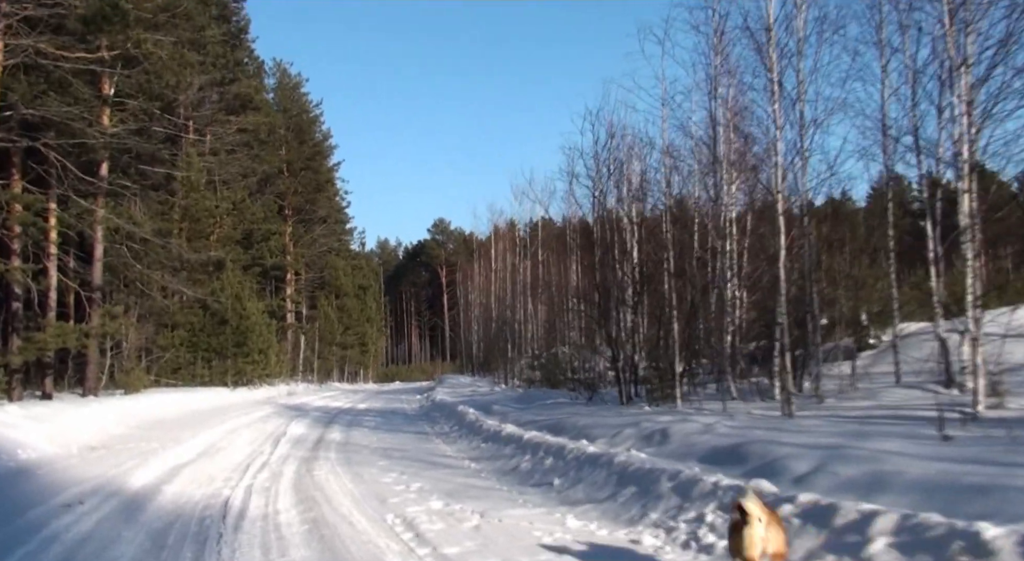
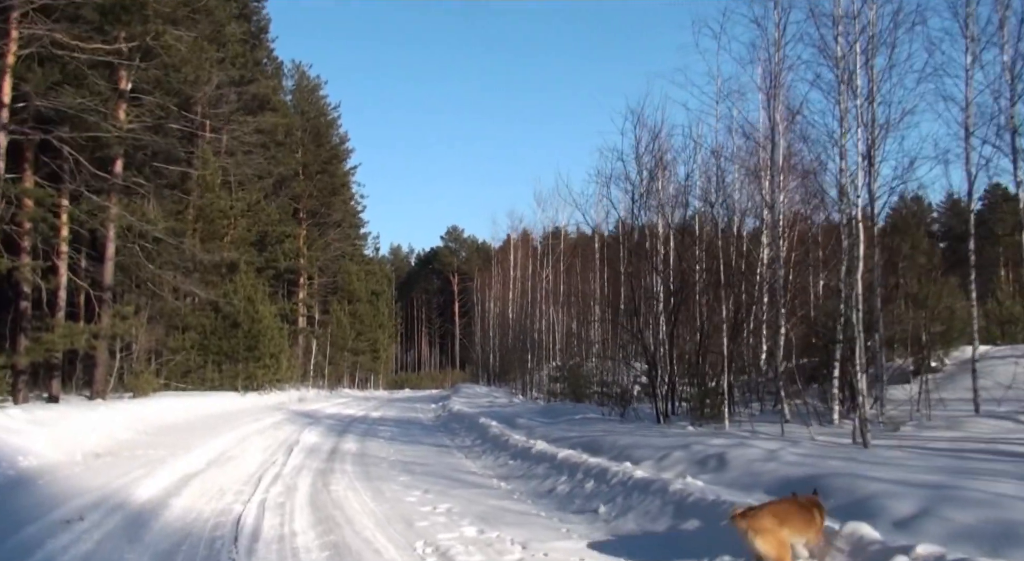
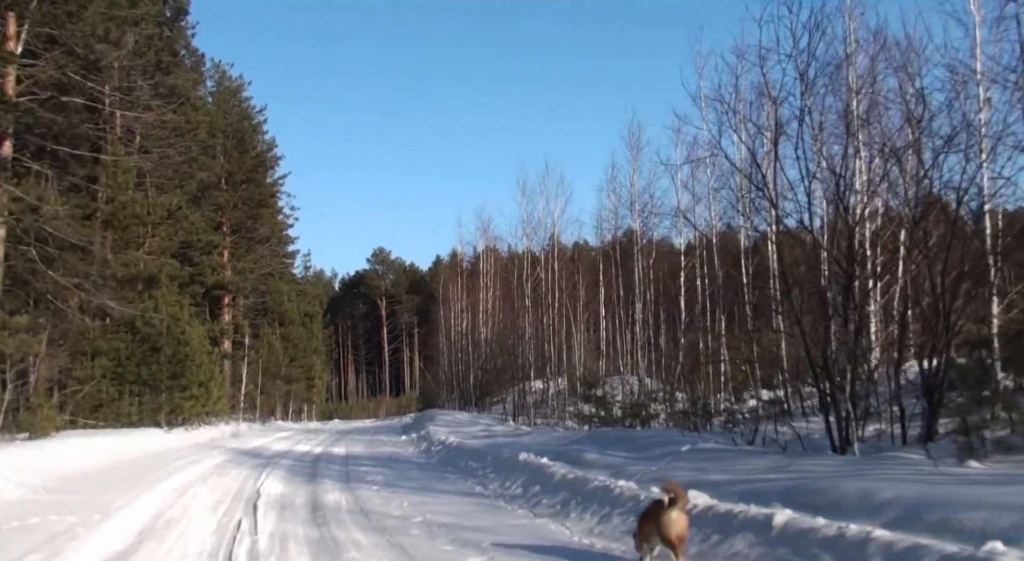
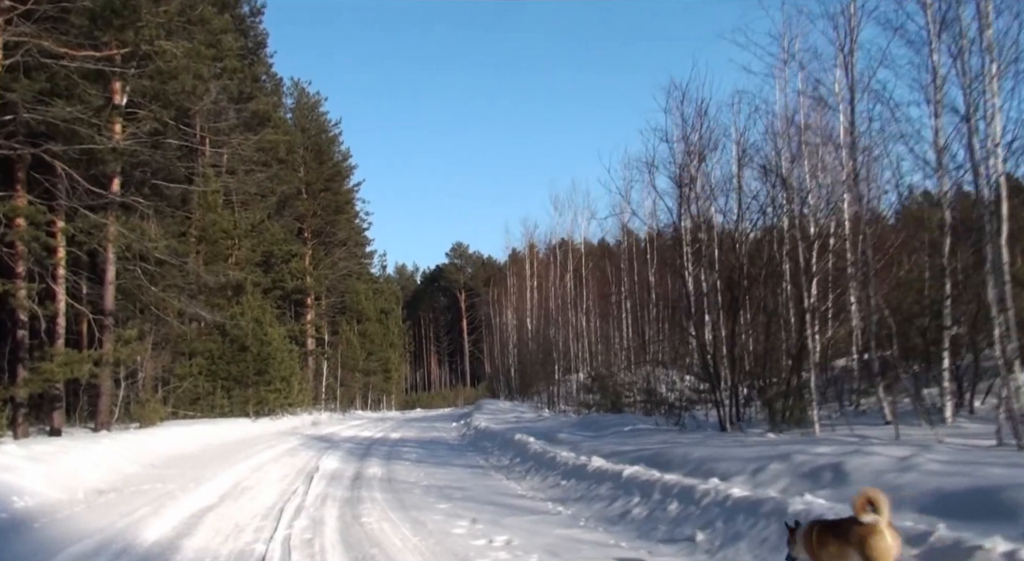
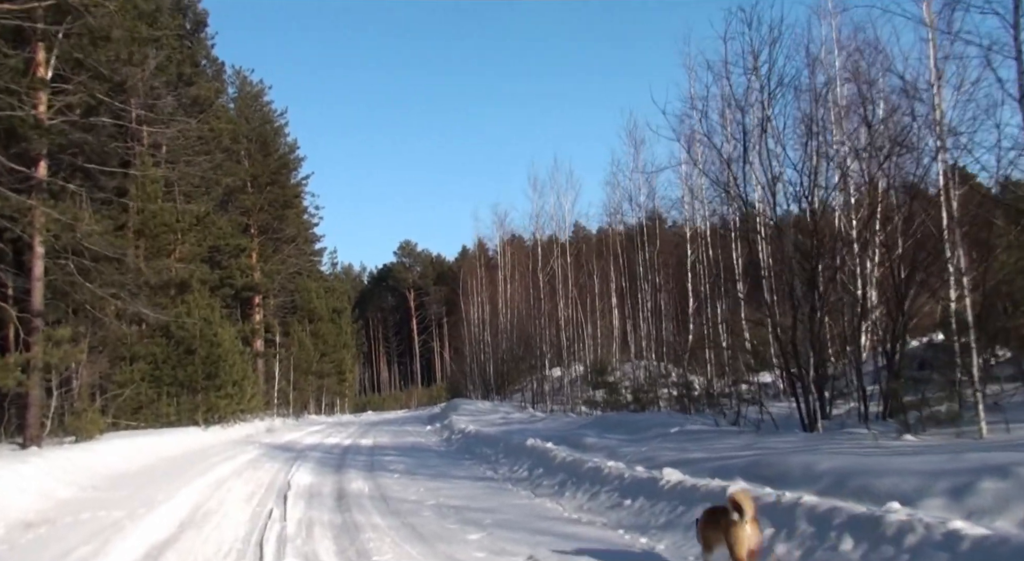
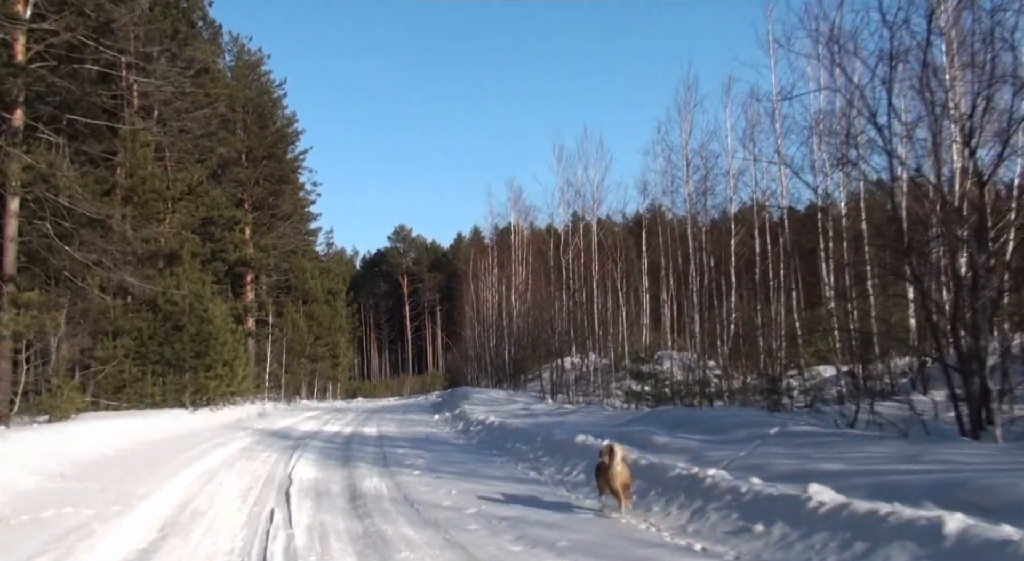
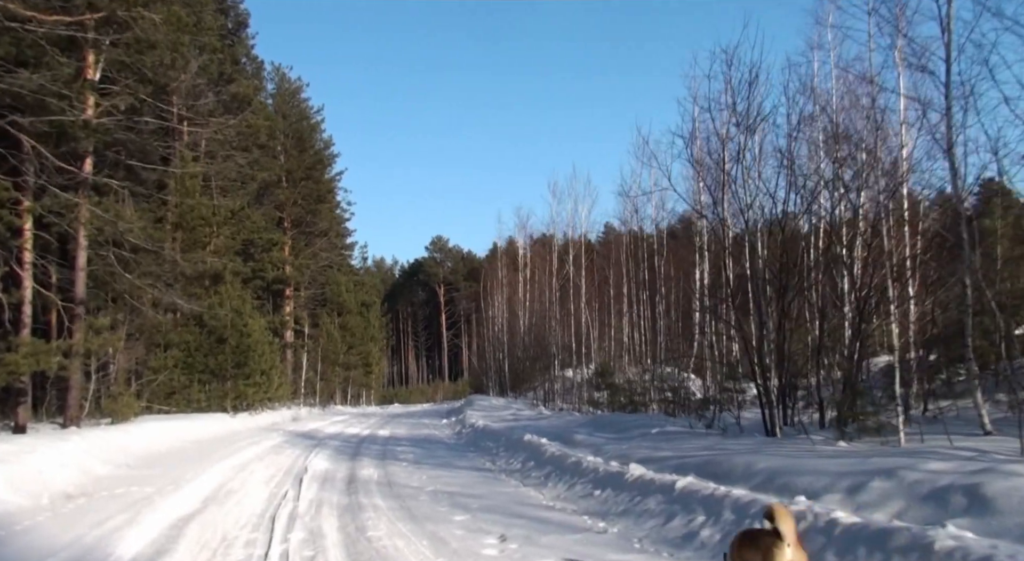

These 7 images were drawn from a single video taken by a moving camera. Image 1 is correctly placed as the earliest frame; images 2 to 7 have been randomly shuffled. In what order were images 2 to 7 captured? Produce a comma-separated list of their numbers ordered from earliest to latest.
2, 4, 7, 5, 3, 6
